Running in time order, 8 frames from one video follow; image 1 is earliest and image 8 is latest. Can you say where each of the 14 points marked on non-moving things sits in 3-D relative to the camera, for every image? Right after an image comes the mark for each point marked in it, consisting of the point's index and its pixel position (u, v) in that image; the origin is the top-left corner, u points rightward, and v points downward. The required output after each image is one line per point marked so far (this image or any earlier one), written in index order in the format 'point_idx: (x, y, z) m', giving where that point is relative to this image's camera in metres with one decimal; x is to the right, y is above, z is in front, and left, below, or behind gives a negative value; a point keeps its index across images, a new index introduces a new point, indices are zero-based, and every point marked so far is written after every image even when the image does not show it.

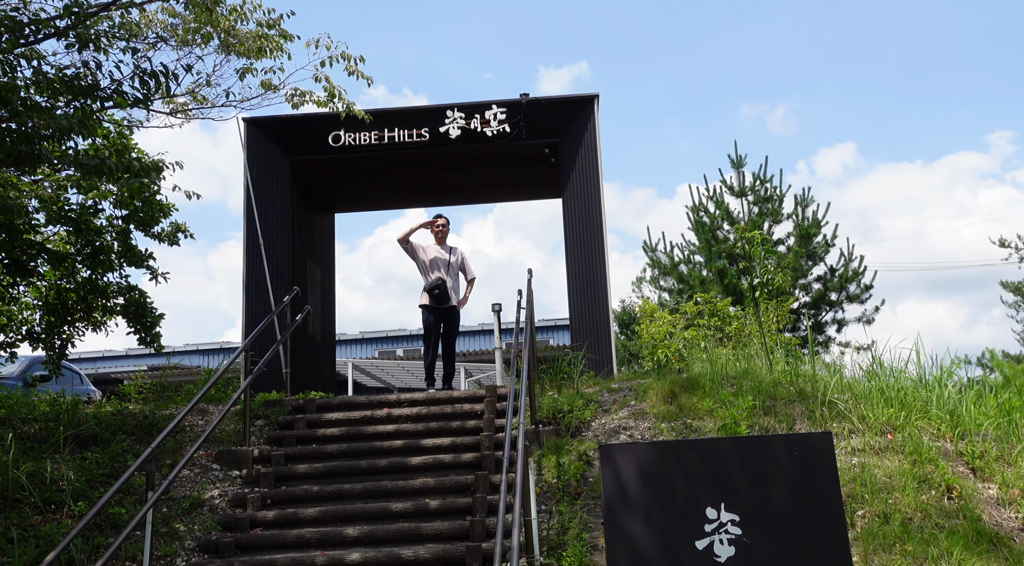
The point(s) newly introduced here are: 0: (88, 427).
0: (-3.4, -1.1, +8.3) m
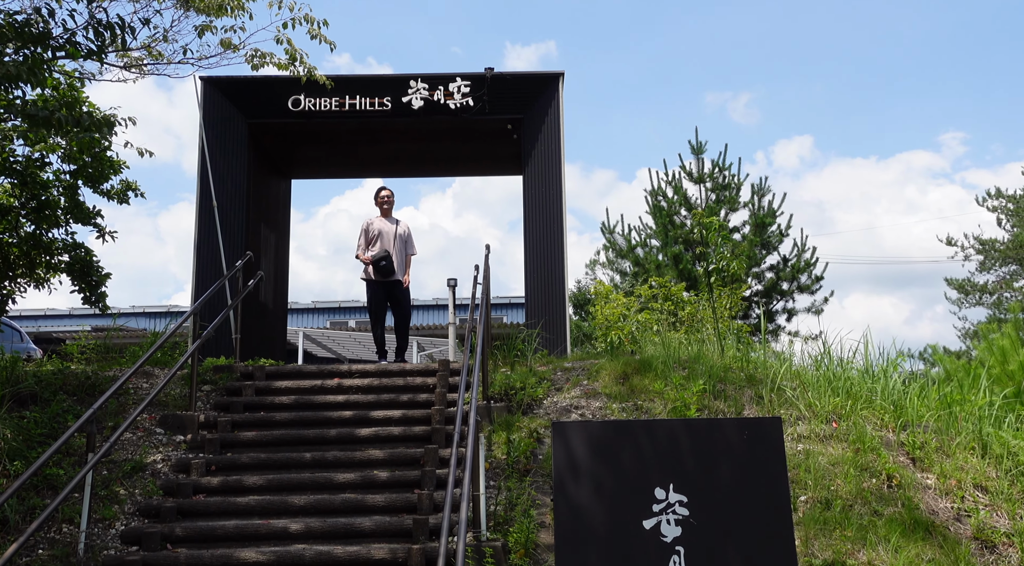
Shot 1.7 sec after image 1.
0: (-3.8, -0.8, +8.1) m
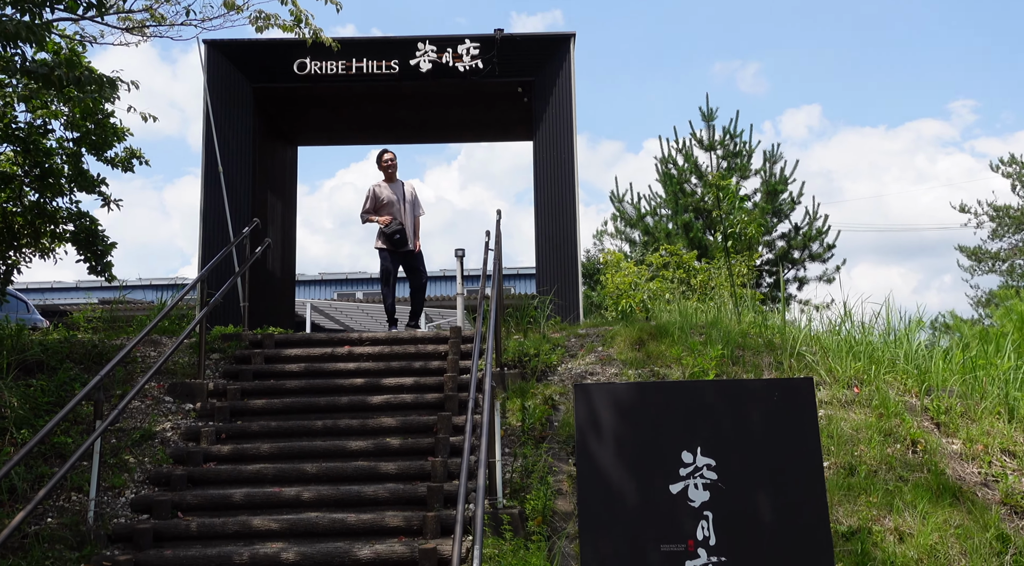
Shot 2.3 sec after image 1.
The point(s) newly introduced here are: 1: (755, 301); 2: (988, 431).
0: (-3.7, -0.5, +8.0) m
1: (+2.1, -0.2, +9.0) m
2: (+3.1, -1.0, +6.7) m
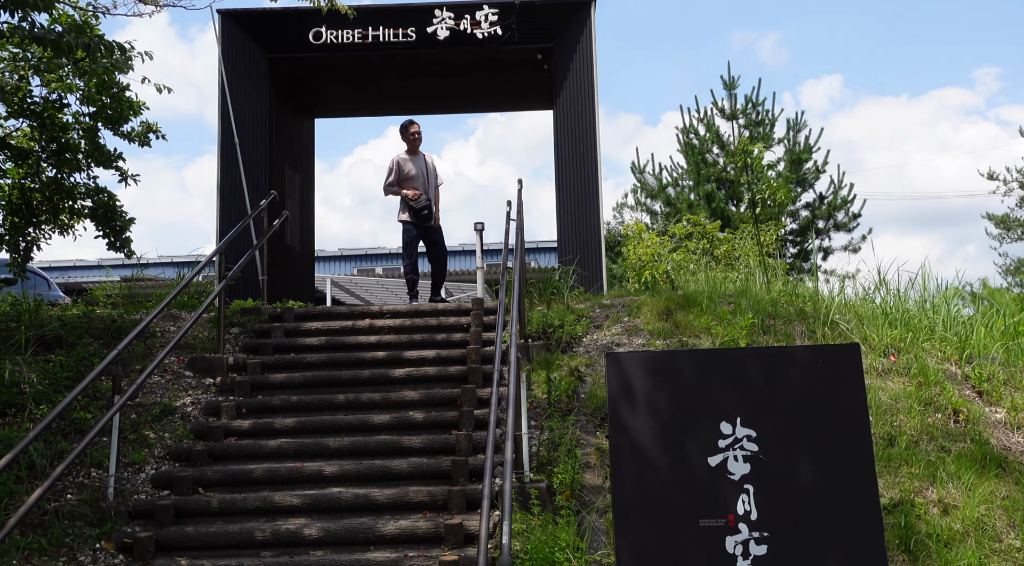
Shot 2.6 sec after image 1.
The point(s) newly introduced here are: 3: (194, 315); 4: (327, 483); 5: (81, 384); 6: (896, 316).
0: (-3.5, -0.3, +7.9) m
1: (+2.3, +0.1, +8.8) m
2: (+3.2, -0.7, +6.5) m
3: (-2.3, -0.2, +7.6) m
4: (-1.1, -1.2, +6.3) m
5: (-2.3, -0.6, +5.6) m
6: (+2.7, -0.2, +7.4) m
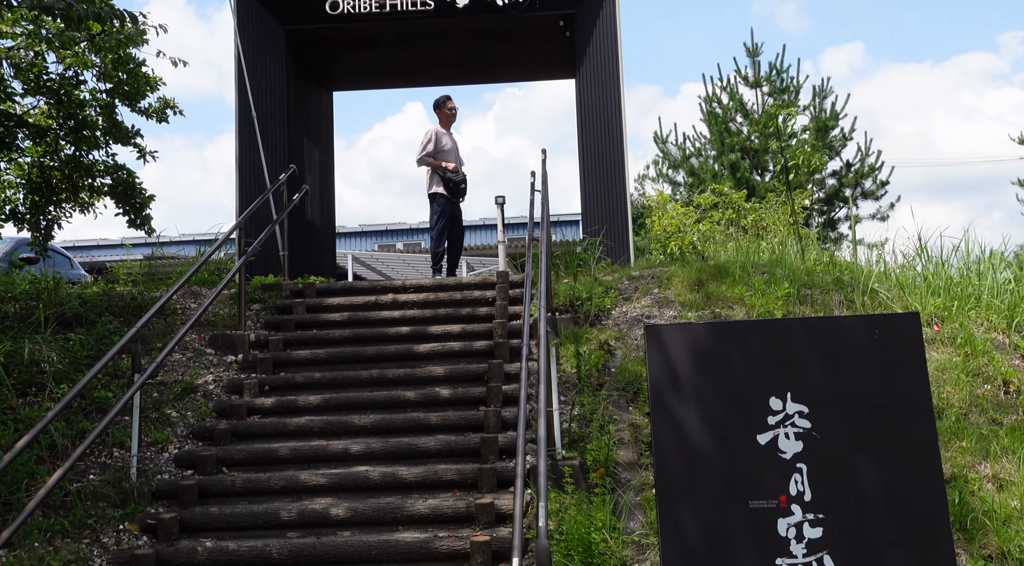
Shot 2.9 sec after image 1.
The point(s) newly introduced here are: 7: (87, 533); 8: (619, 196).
0: (-3.3, -0.2, +7.7) m
1: (+2.5, +0.4, +8.5) m
2: (+3.4, -0.5, +6.2) m
3: (-2.1, -0.1, +7.5) m
4: (-0.9, -1.1, +6.1) m
5: (-2.2, -0.4, +5.4) m
6: (+2.9, 0.0, +7.1) m
7: (-2.2, -1.3, +5.4) m
8: (+1.0, +0.8, +10.0) m
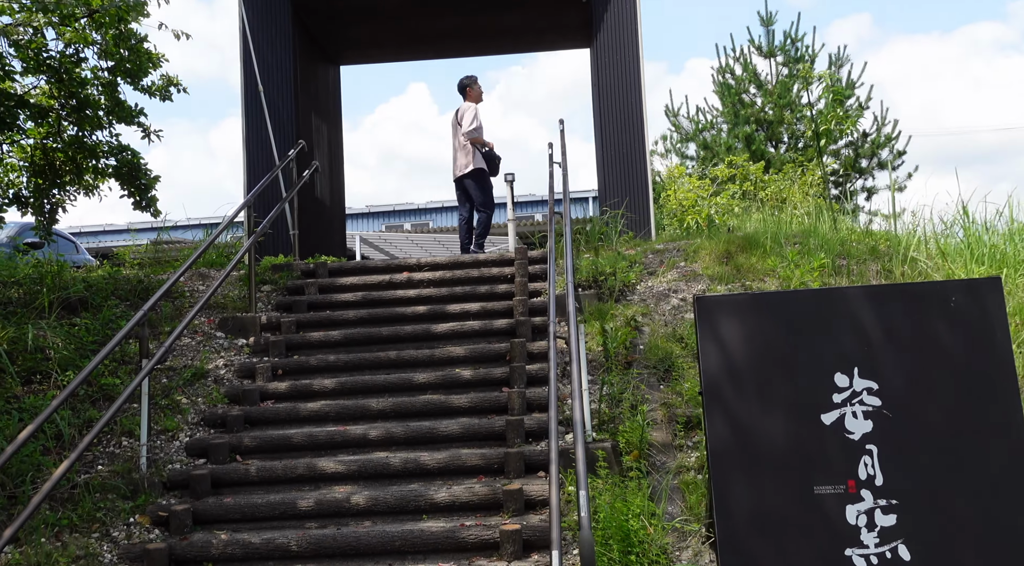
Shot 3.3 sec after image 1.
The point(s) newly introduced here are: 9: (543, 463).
0: (-3.1, -0.1, +7.4) m
1: (+2.7, +0.6, +8.2) m
2: (+3.6, -0.3, +5.9) m
3: (-2.0, +0.1, +7.2) m
4: (-0.8, -0.9, +5.8) m
5: (-2.0, -0.3, +5.1) m
6: (+3.1, +0.2, +6.8) m
7: (-2.1, -1.2, +5.2) m
8: (+1.2, +1.1, +9.7) m
9: (+0.2, -0.9, +5.4) m
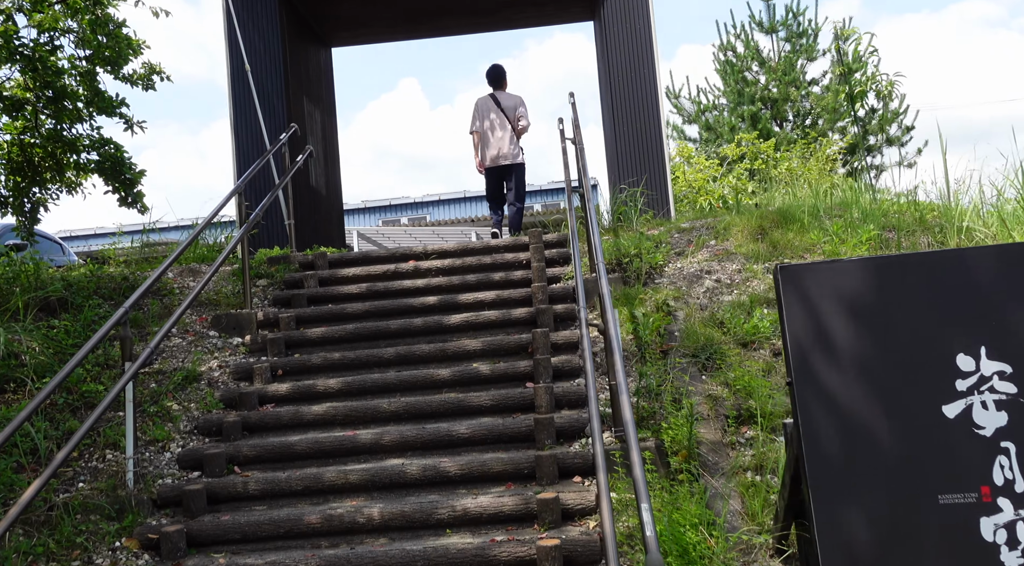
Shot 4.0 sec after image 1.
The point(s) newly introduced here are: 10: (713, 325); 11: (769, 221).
0: (-3.0, 0.0, +6.8) m
1: (+2.8, +0.8, +7.6) m
2: (+3.7, -0.1, +5.3) m
3: (-1.9, +0.1, +6.6) m
4: (-0.6, -0.9, +5.2) m
5: (-1.9, -0.3, +4.5) m
6: (+3.2, +0.4, +6.2) m
7: (-1.9, -1.2, +4.6) m
8: (+1.3, +1.2, +9.1) m
9: (+0.3, -0.9, +4.8) m
10: (+1.1, -0.2, +5.9) m
11: (+1.7, +0.4, +7.0) m
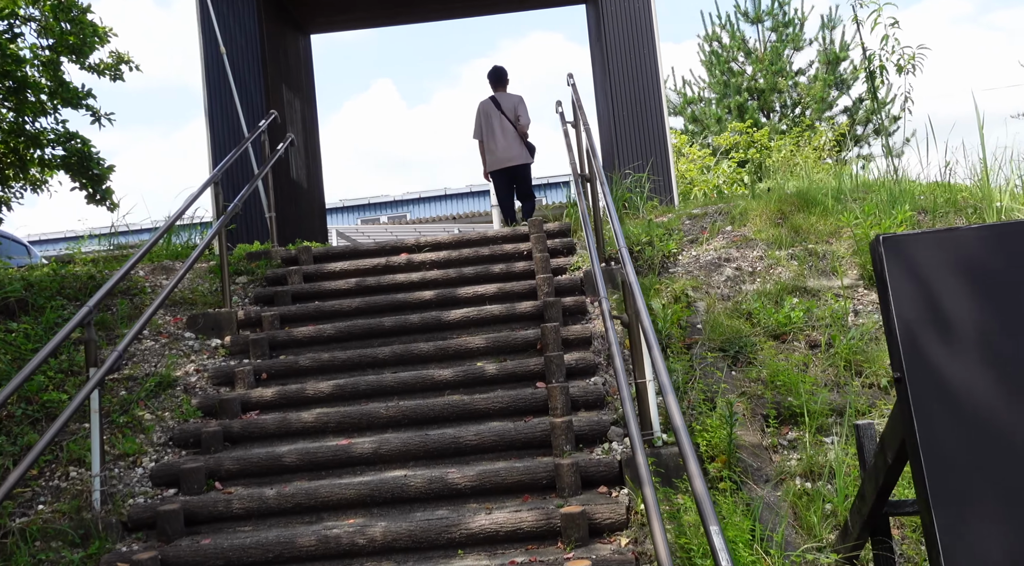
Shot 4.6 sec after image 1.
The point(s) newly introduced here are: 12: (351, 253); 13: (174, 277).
0: (-3.0, 0.0, +6.2) m
1: (+2.7, +0.9, +7.2) m
2: (+3.7, 0.0, +4.9) m
3: (-1.9, +0.1, +6.0) m
4: (-0.6, -0.8, +4.7) m
5: (-1.8, -0.3, +4.0) m
6: (+3.2, +0.5, +5.7) m
7: (-1.8, -1.2, +4.0) m
8: (+1.2, +1.3, +8.6) m
9: (+0.4, -0.8, +4.3) m
10: (+1.2, -0.2, +5.4) m
11: (+1.7, +0.5, +6.5) m
12: (-1.1, +0.2, +7.1) m
13: (-1.9, 0.0, +5.7) m
